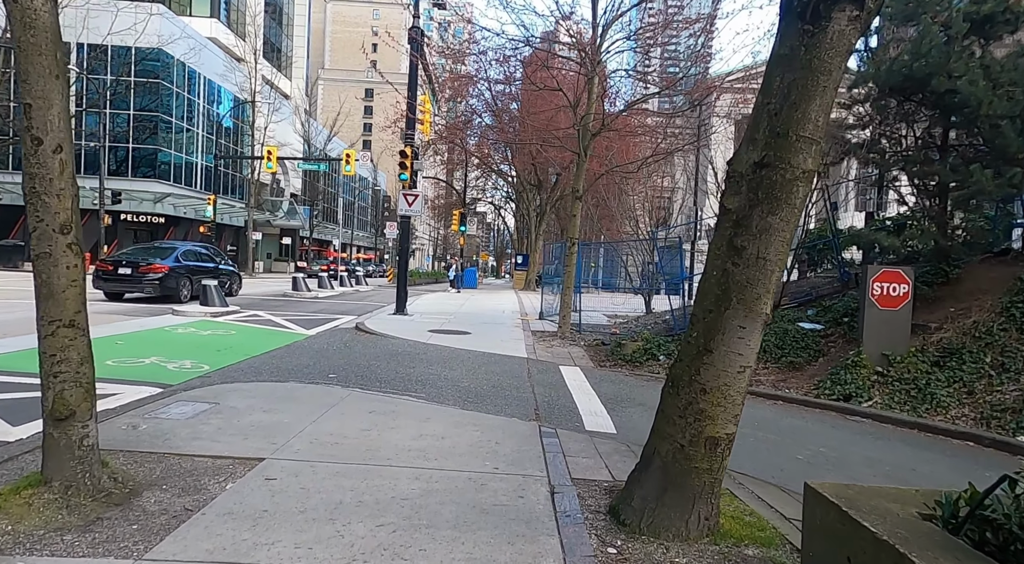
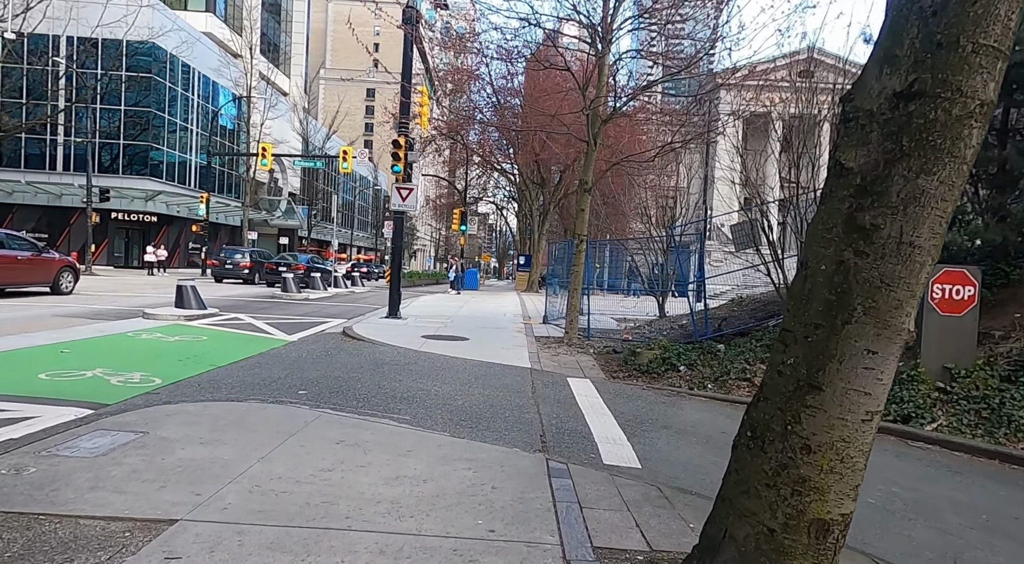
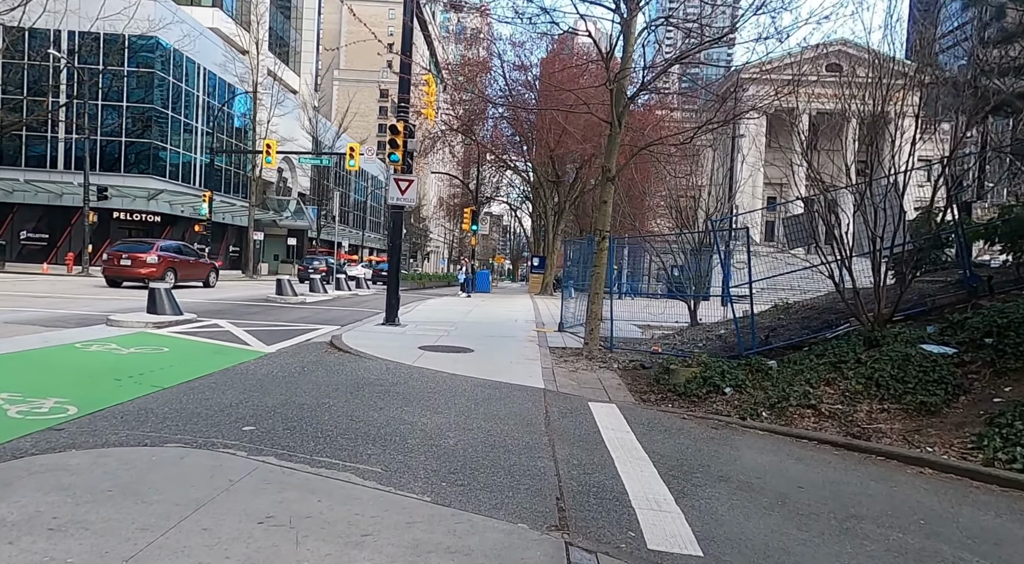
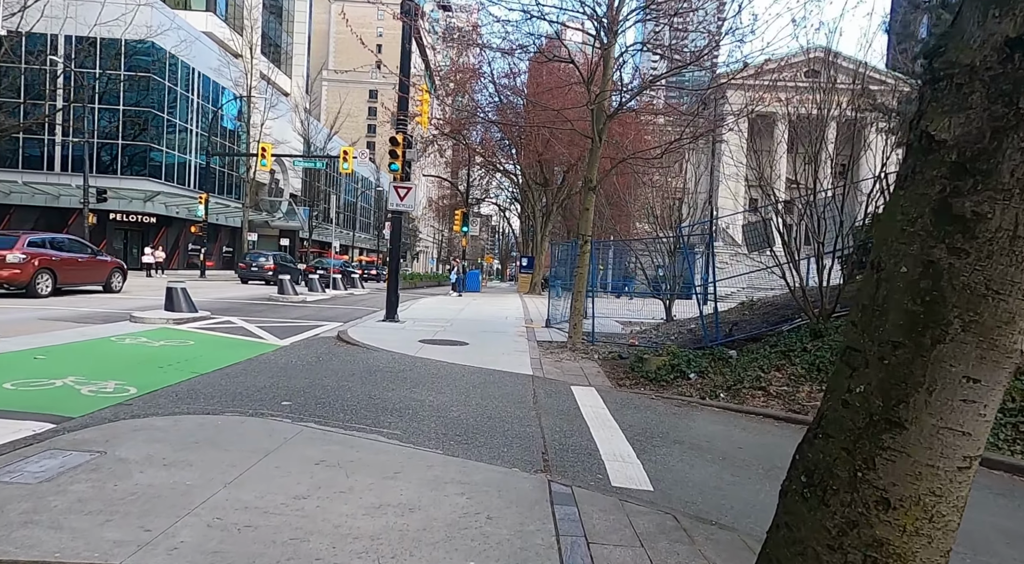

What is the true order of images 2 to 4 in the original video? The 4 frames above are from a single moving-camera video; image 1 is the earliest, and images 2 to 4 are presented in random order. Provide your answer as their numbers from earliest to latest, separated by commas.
2, 4, 3
